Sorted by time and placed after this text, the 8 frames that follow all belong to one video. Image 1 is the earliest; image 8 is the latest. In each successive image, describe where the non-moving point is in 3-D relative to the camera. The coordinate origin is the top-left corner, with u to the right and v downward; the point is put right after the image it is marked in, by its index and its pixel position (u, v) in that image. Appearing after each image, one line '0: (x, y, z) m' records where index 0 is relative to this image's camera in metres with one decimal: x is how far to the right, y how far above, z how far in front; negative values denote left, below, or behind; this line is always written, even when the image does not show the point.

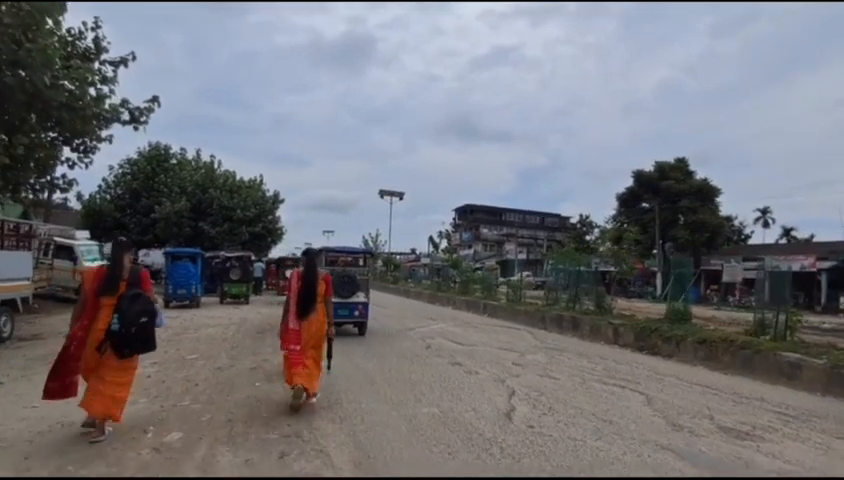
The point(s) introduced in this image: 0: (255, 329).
0: (-5.2, -2.7, +15.6) m
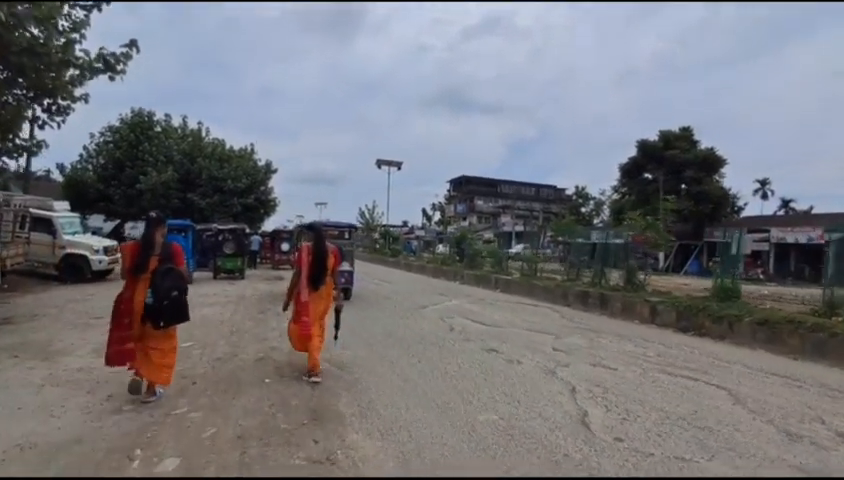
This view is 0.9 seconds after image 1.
0: (-4.7, -1.9, +14.1) m
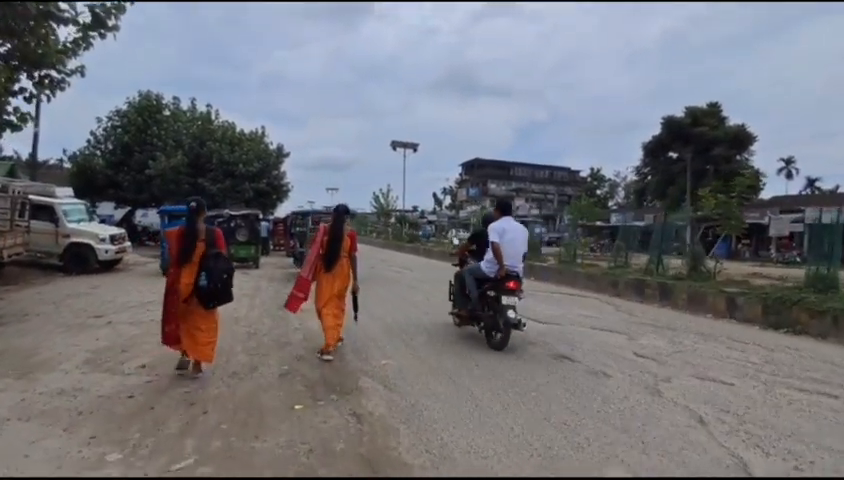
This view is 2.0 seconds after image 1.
0: (-3.7, -1.6, +12.6) m
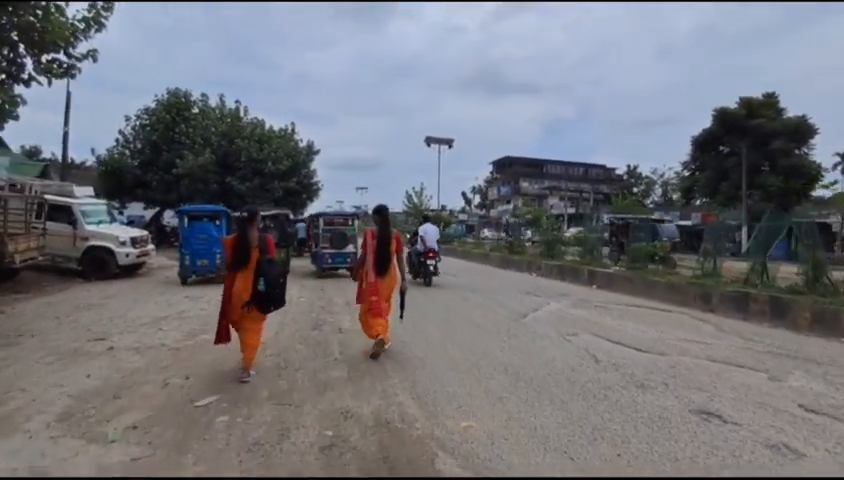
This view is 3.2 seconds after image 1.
0: (-2.5, -1.7, +10.7) m
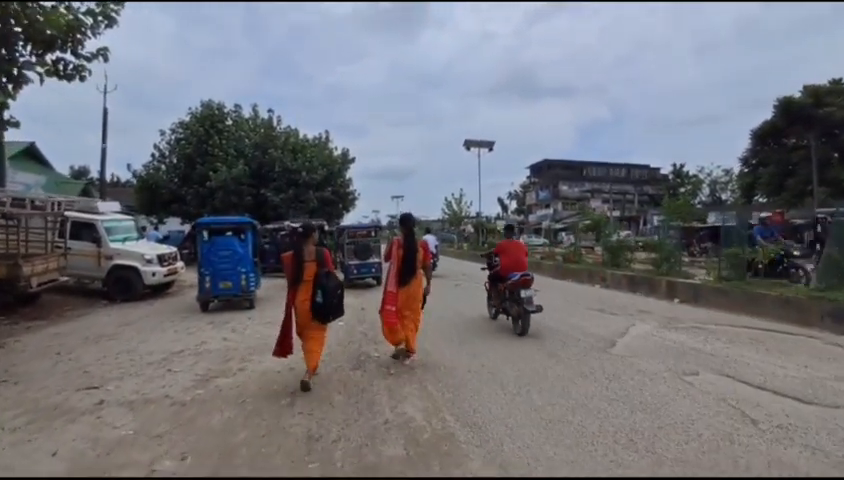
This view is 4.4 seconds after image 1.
0: (-1.3, -2.0, +8.7) m
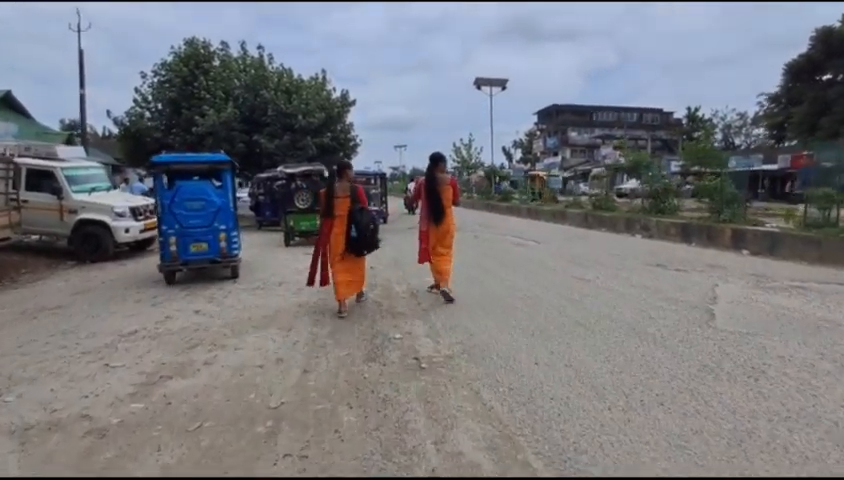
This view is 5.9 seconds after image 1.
0: (-0.9, -1.2, +6.4) m
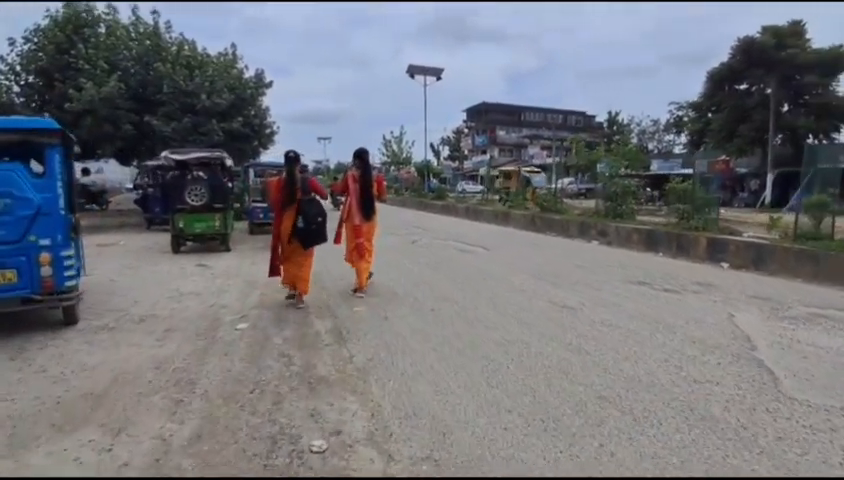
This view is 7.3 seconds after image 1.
0: (-1.3, -1.4, +3.6) m
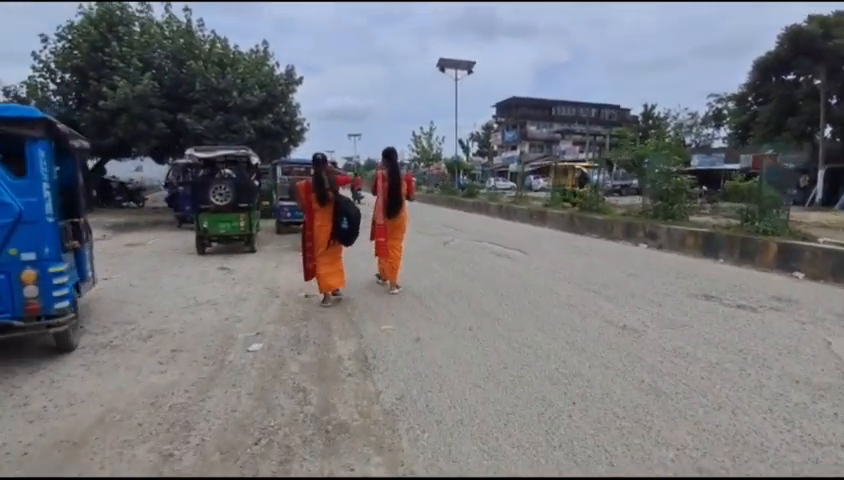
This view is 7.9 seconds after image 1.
0: (-1.0, -1.6, +2.7) m
